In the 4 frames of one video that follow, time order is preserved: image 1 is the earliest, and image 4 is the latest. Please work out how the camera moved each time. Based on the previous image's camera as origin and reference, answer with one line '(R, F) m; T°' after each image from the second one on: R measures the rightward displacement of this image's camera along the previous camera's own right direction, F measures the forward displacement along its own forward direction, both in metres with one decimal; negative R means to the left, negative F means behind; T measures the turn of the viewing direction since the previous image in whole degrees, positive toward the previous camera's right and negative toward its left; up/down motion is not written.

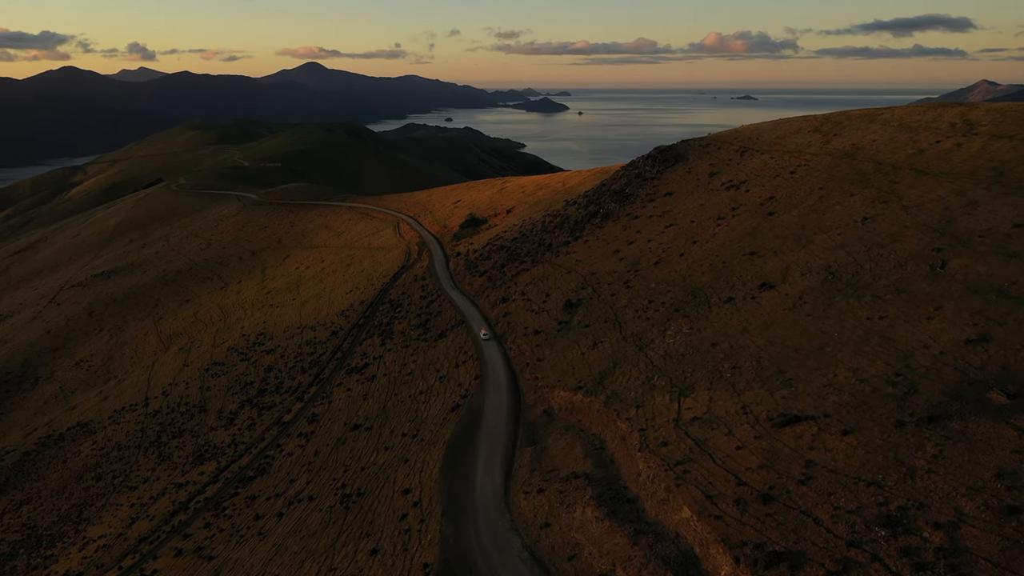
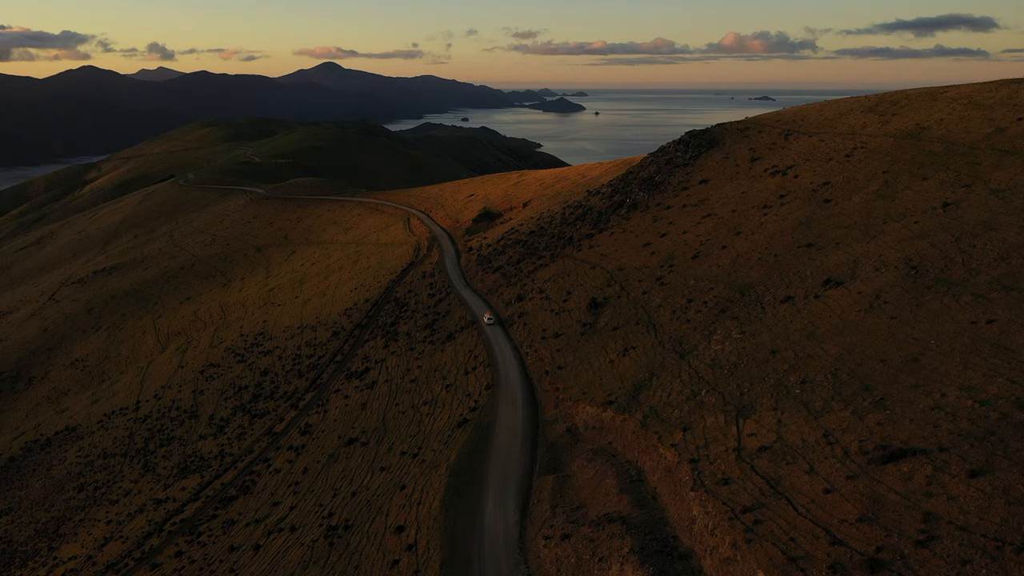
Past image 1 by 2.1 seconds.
(-0.1, +5.0) m; -1°
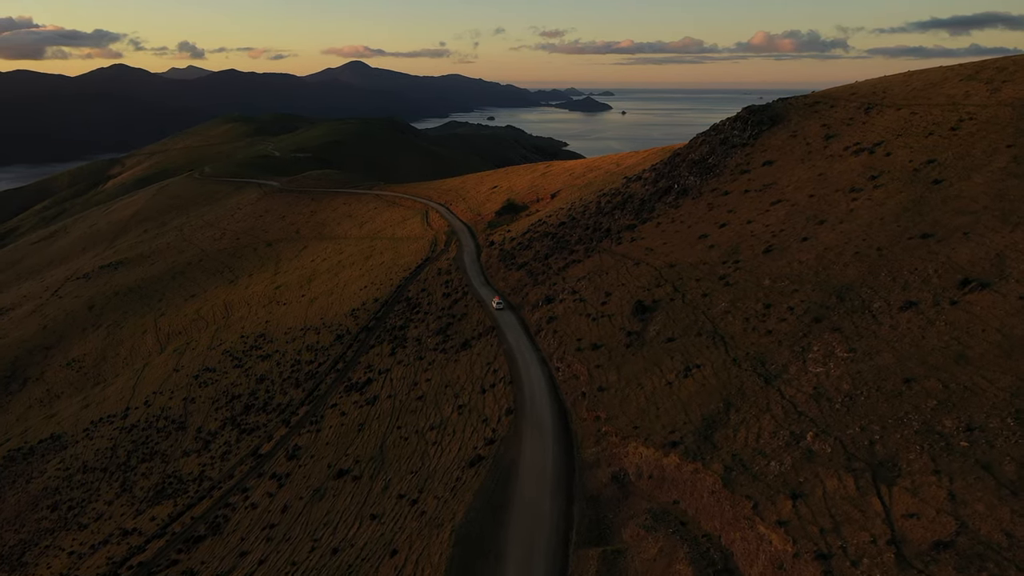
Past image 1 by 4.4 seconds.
(-0.1, +6.8) m; -2°
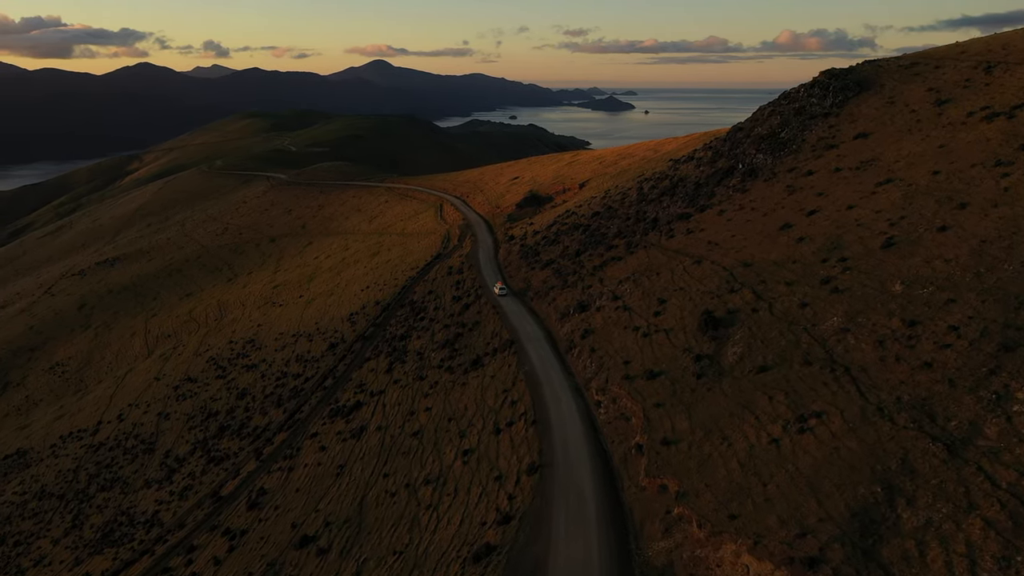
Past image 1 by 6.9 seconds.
(-0.1, +7.7) m; -1°
